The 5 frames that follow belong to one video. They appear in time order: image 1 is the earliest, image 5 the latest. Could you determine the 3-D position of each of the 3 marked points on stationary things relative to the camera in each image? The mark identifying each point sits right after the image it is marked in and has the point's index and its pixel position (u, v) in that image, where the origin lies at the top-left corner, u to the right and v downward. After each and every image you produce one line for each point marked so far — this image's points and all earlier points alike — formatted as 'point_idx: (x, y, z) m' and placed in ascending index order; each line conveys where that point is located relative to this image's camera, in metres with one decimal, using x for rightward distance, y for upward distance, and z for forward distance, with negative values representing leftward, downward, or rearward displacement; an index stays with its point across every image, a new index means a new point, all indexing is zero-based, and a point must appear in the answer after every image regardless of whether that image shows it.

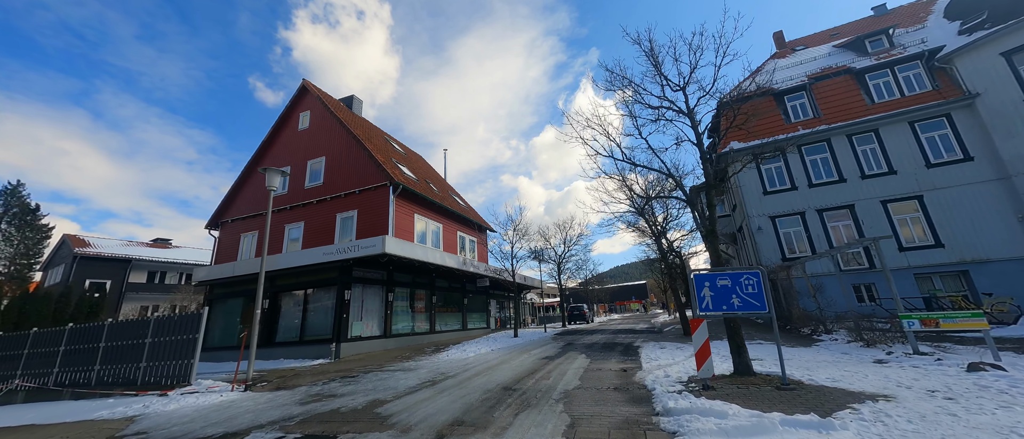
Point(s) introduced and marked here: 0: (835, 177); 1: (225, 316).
0: (+15.4, +2.0, +16.5) m
1: (-12.7, -4.2, +15.1) m
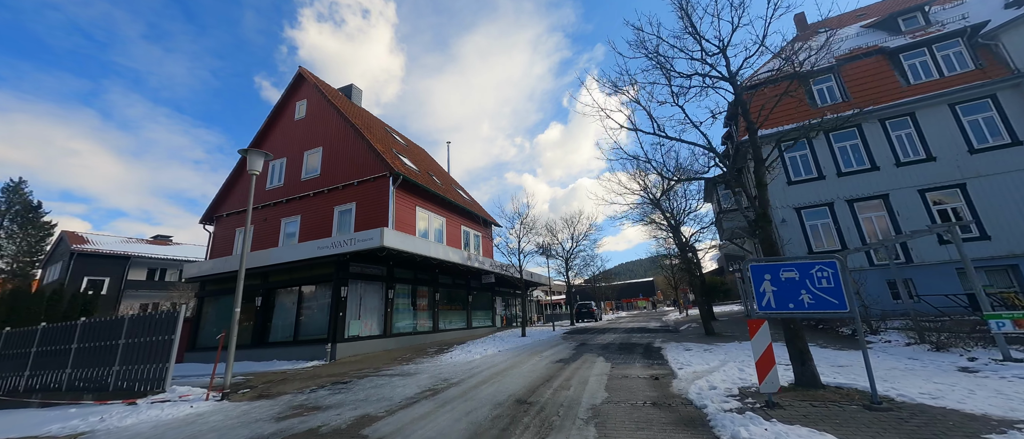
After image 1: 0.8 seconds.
0: (+15.7, +2.4, +15.3) m
1: (-12.3, -3.9, +14.3) m
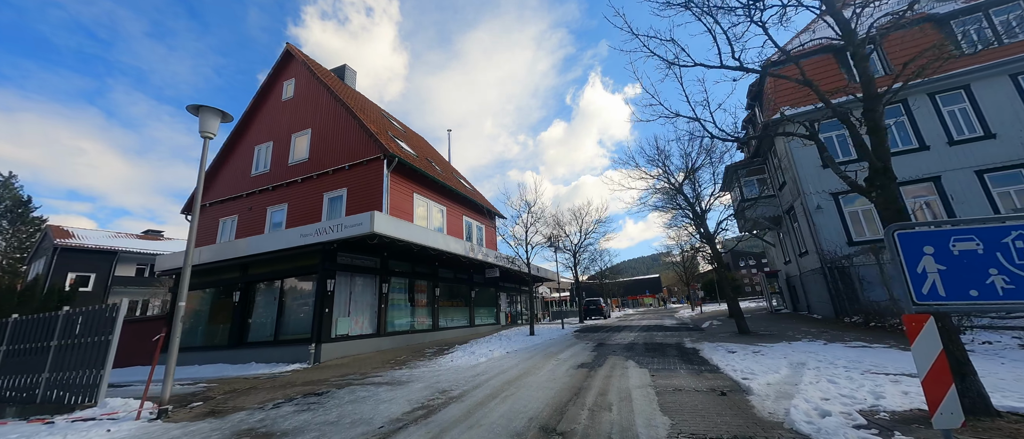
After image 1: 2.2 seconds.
0: (+16.0, +3.0, +13.7) m
1: (-12.0, -3.4, +13.0) m
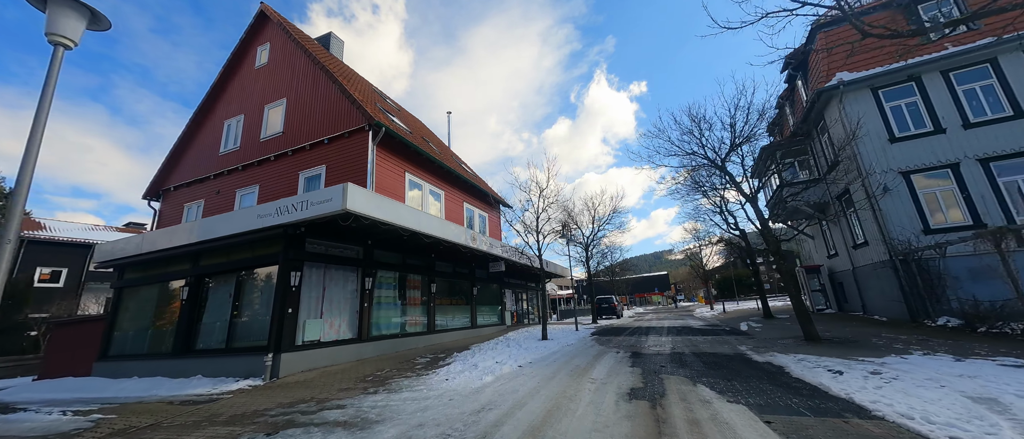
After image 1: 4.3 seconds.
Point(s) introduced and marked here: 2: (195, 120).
0: (+16.3, +3.6, +11.3) m
1: (-11.7, -2.8, +10.8) m
2: (-14.2, +4.5, +15.6) m
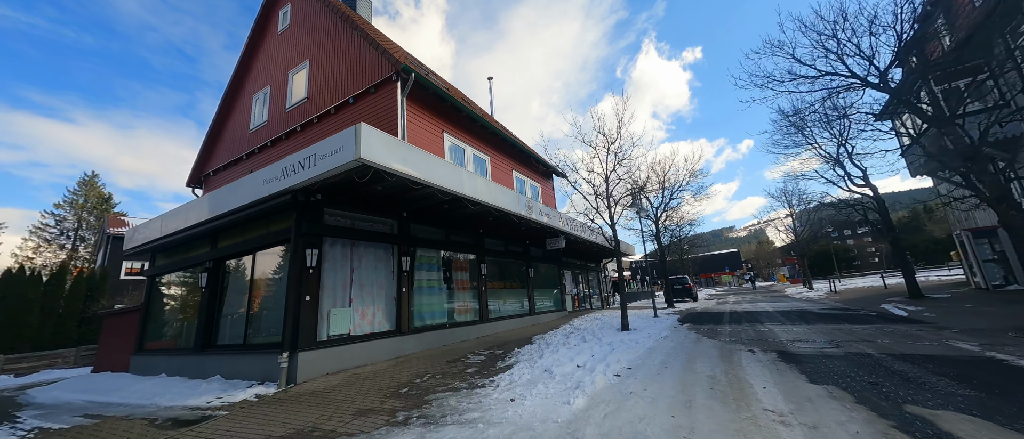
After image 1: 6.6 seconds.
0: (+17.7, +5.4, +6.4) m
1: (-9.8, -2.3, +9.9) m
2: (-12.1, +5.1, +14.7) m
